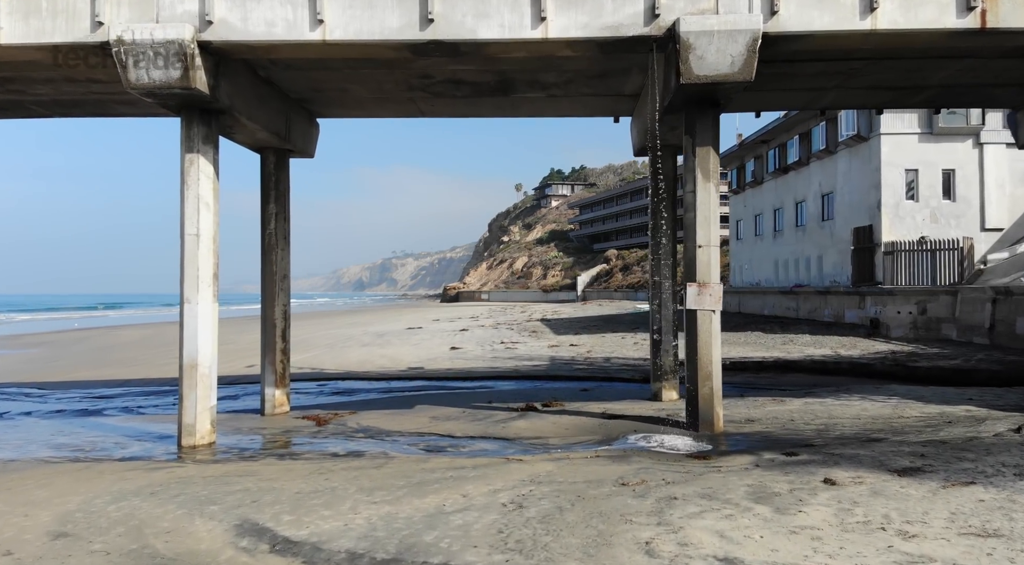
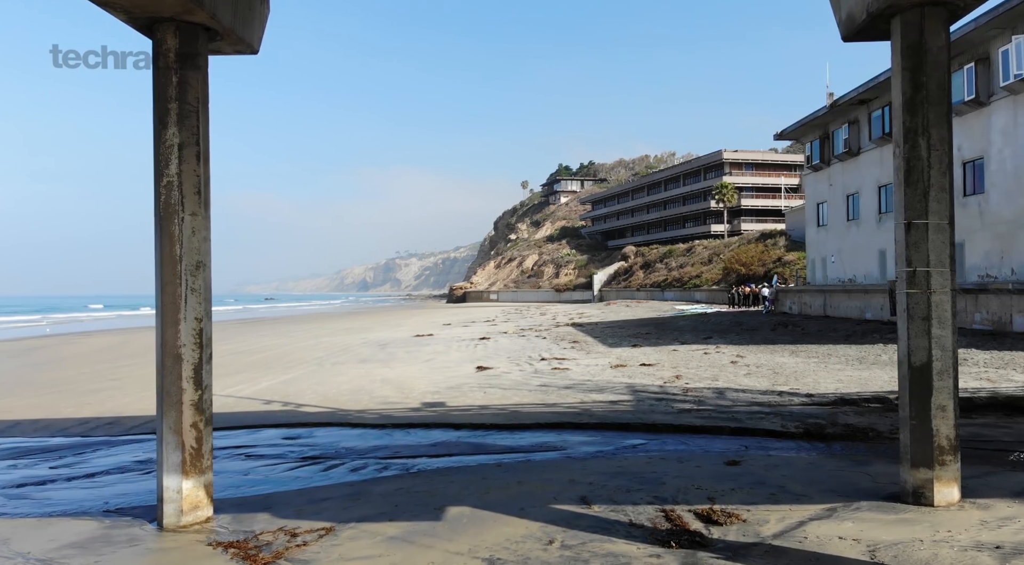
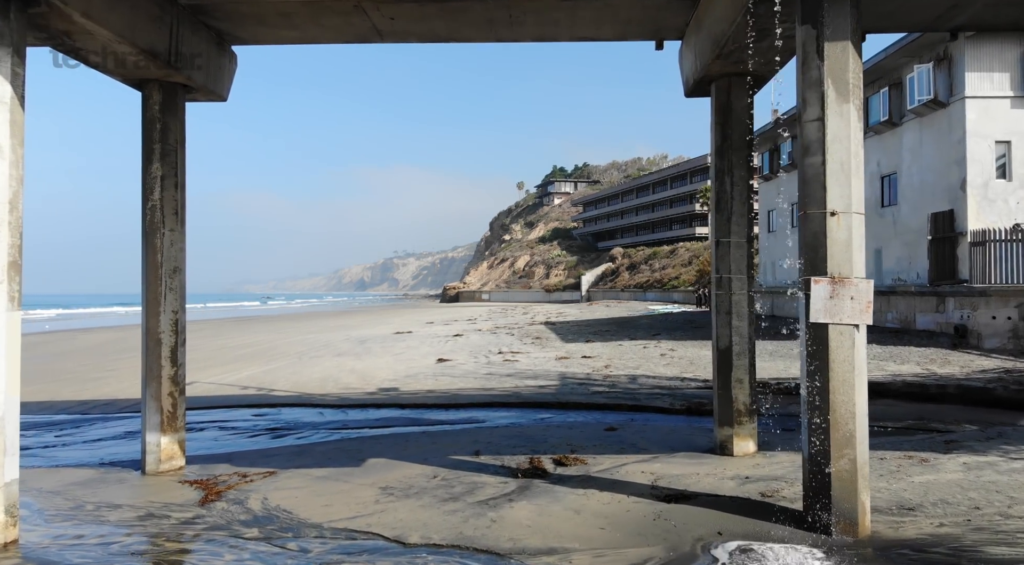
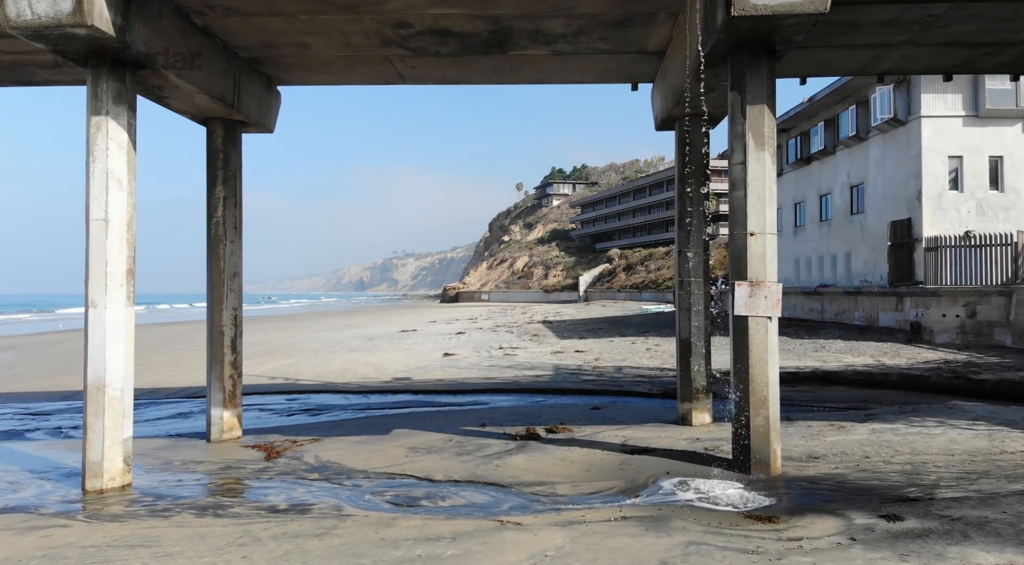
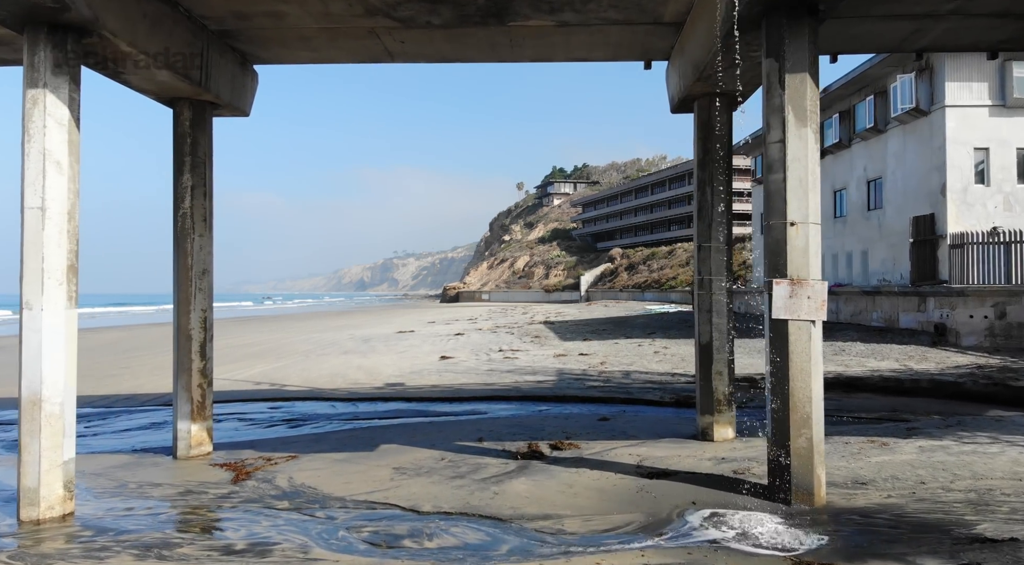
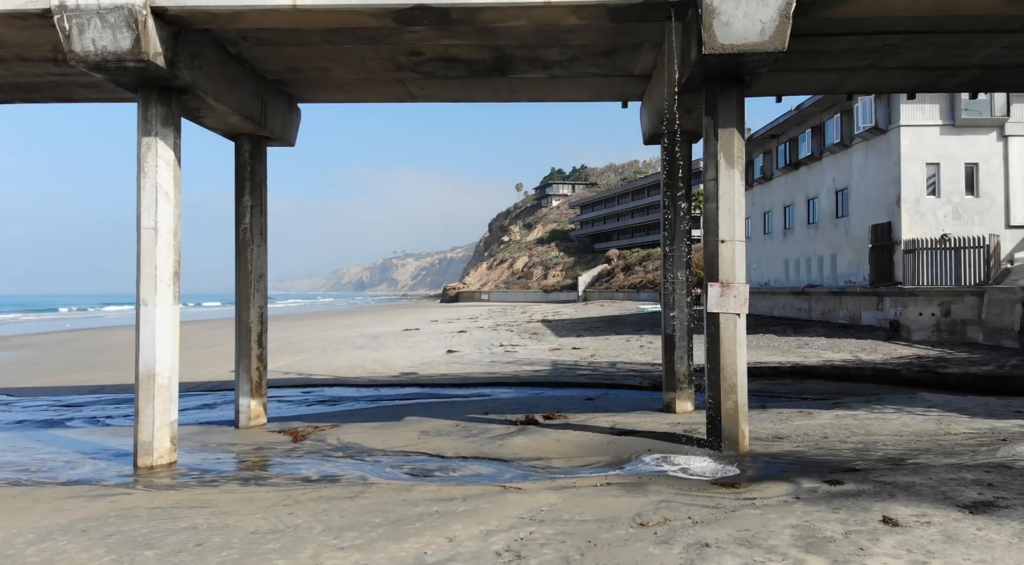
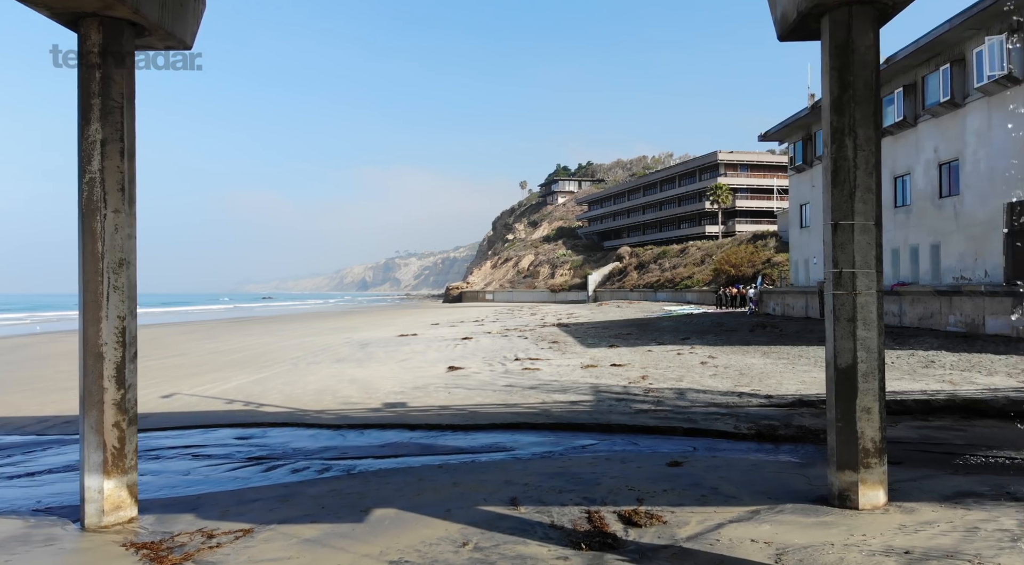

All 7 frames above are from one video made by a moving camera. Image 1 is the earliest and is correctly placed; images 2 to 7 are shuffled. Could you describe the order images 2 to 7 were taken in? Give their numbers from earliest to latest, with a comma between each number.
6, 4, 5, 3, 7, 2
